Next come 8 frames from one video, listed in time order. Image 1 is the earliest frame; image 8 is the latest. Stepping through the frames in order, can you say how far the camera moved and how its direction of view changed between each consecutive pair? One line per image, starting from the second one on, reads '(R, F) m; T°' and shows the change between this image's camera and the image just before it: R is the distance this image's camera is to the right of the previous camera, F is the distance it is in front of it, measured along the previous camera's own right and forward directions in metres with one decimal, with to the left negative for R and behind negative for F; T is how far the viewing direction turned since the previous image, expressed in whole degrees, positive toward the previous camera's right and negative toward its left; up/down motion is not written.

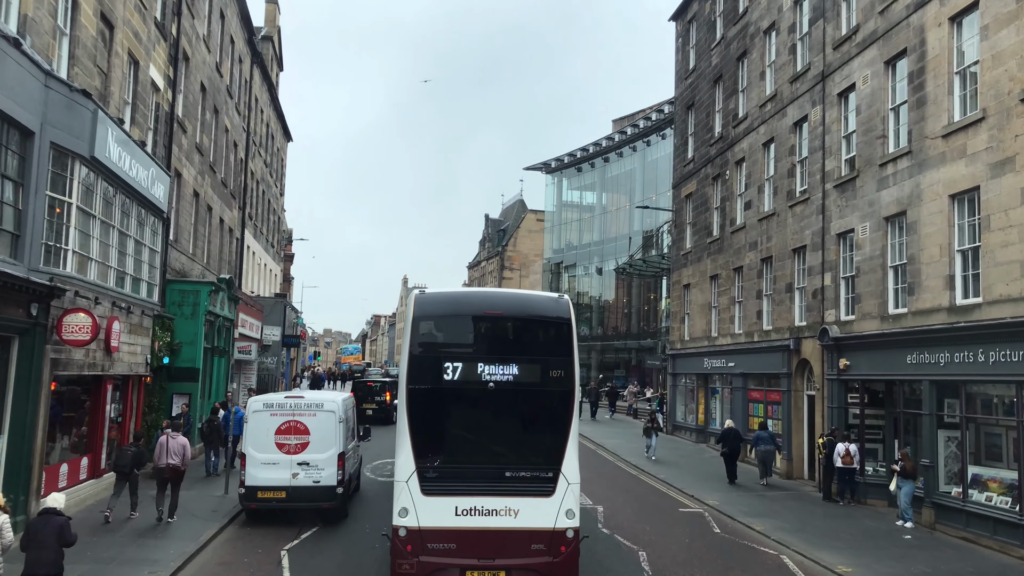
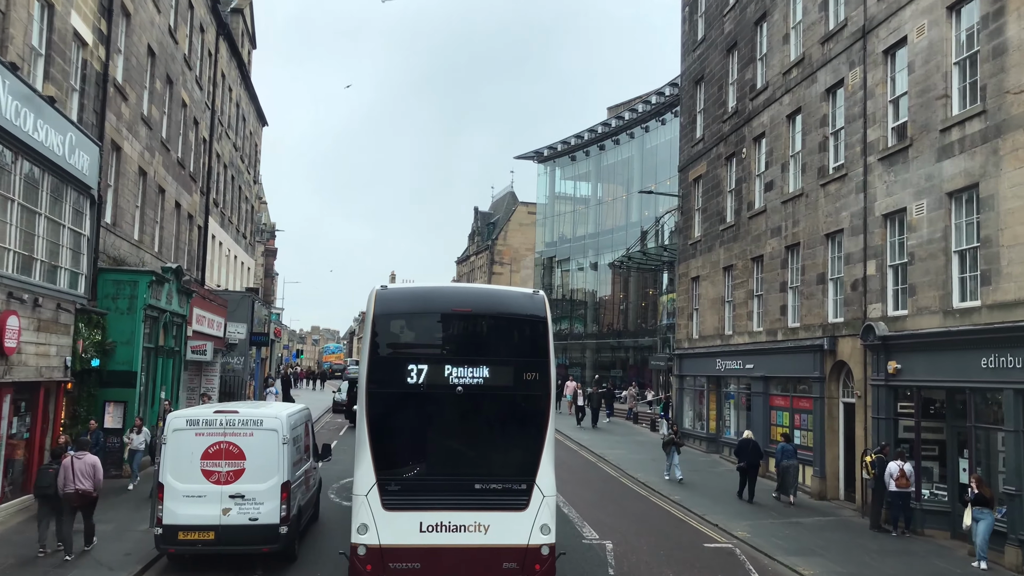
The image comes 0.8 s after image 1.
(0.0, +2.8) m; +1°
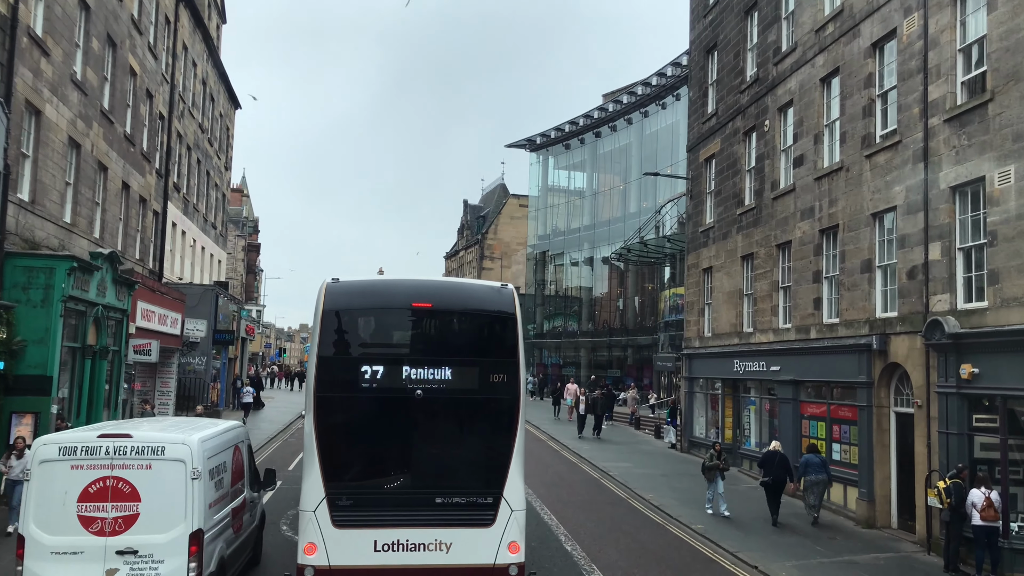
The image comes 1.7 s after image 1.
(0.0, +2.8) m; +1°
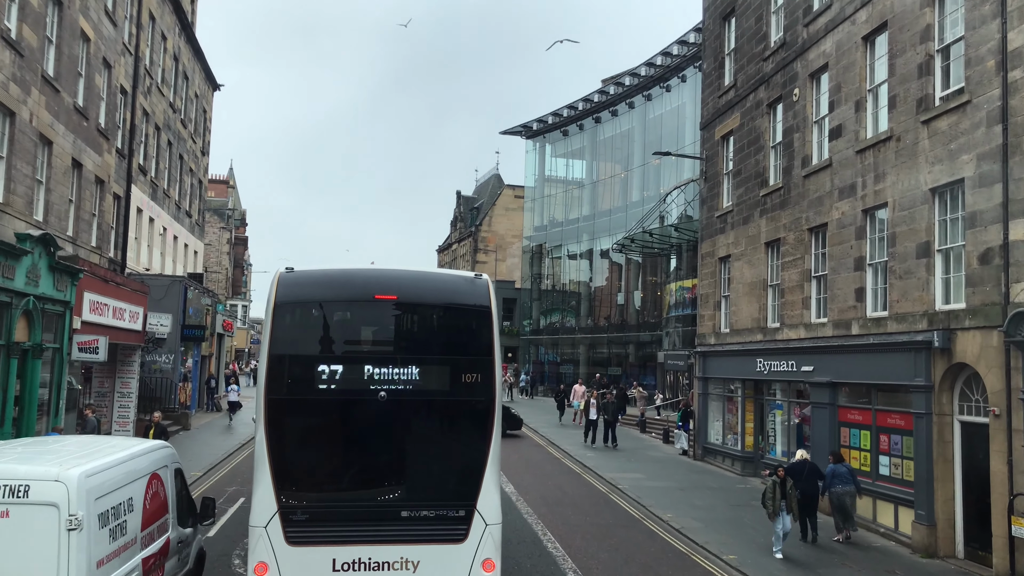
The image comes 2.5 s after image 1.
(0.0, +2.3) m; 0°
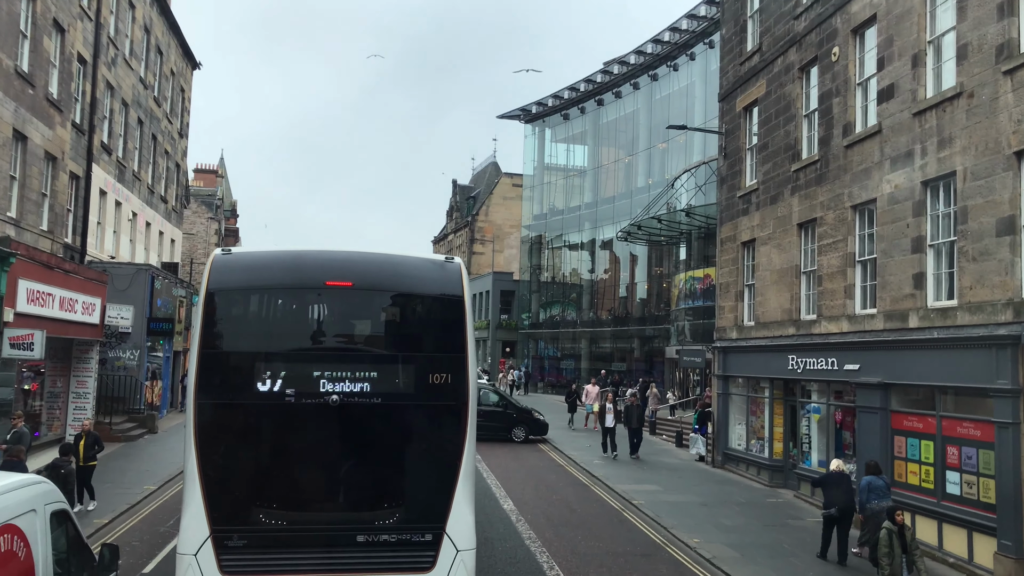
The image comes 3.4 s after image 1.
(0.0, +2.2) m; 0°
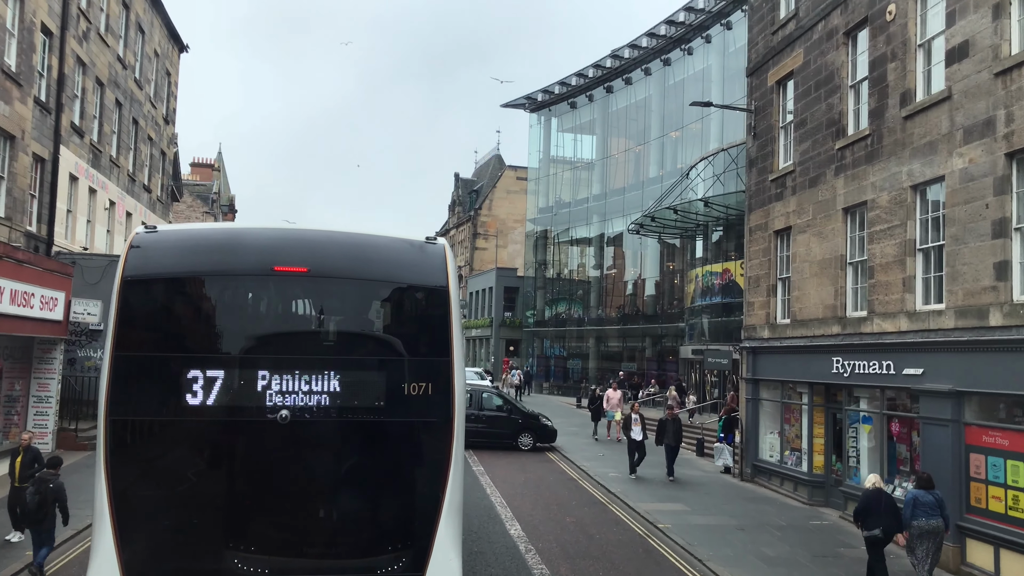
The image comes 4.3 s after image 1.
(-0.1, +1.9) m; 0°
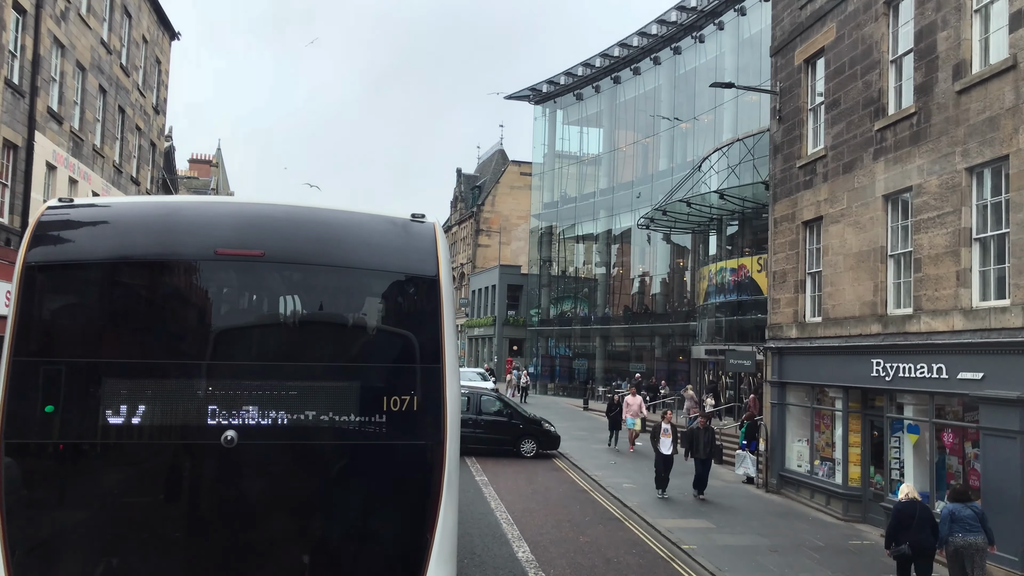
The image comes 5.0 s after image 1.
(-0.1, +1.4) m; 0°
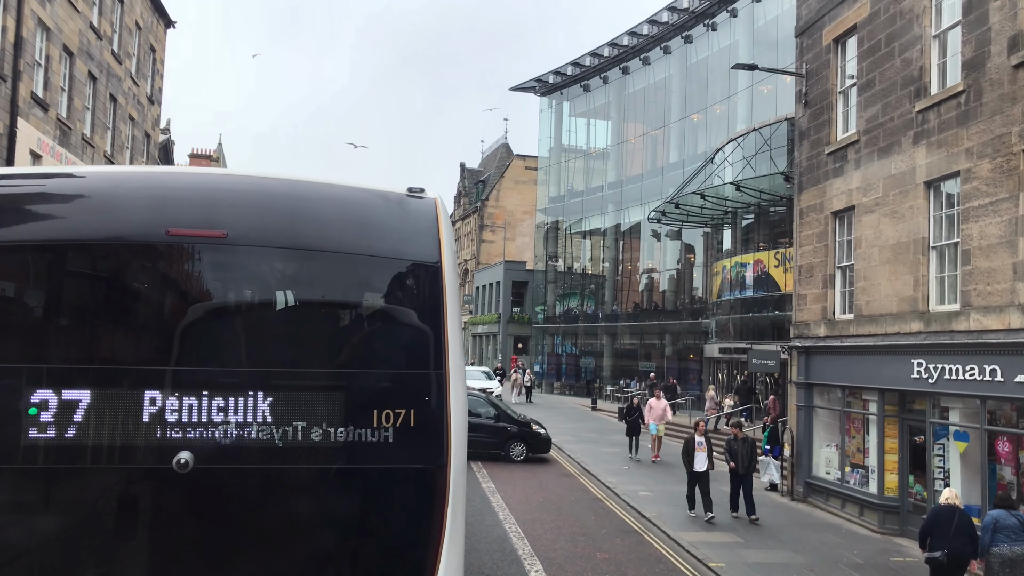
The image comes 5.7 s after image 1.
(-0.1, +1.0) m; 0°
